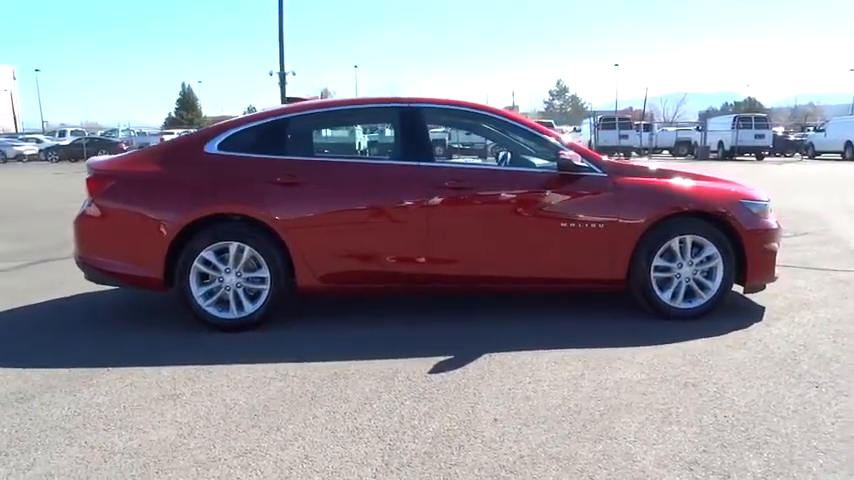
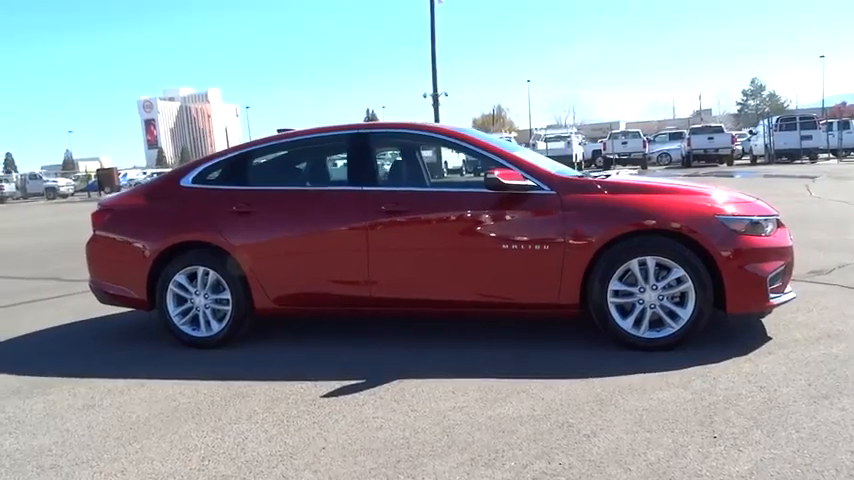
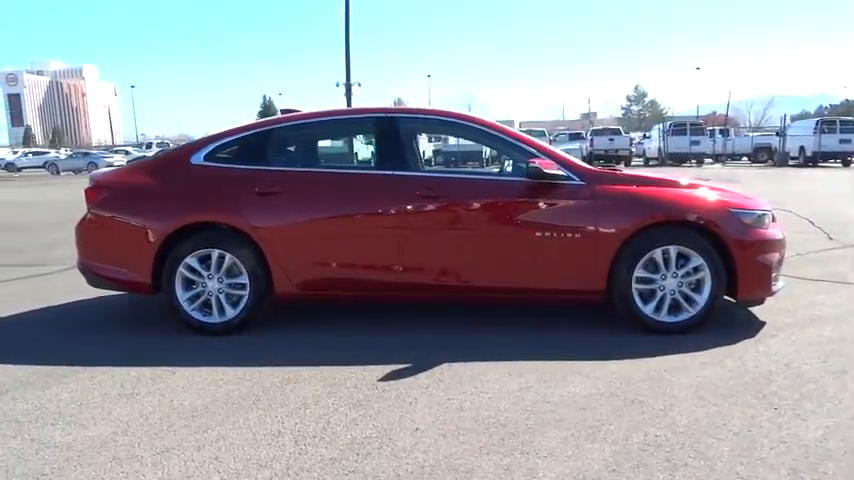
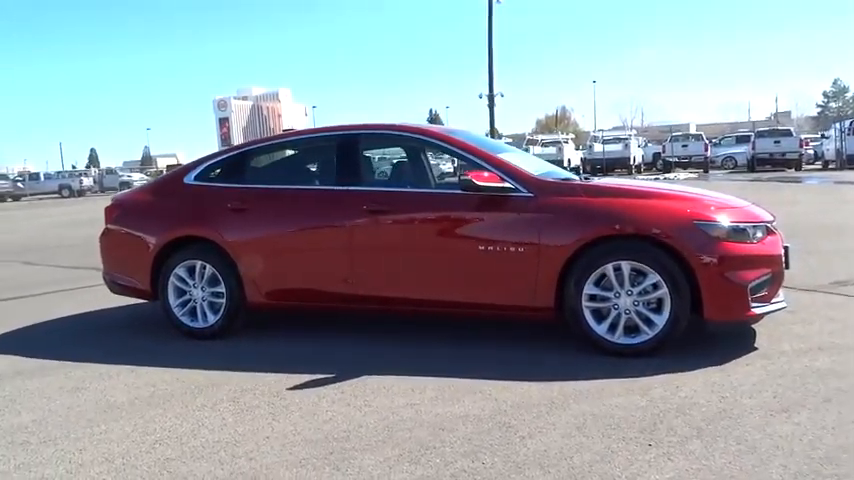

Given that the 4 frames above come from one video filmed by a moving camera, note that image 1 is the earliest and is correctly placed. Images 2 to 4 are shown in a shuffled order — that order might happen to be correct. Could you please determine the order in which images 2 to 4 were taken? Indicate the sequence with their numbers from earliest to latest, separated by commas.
3, 2, 4
